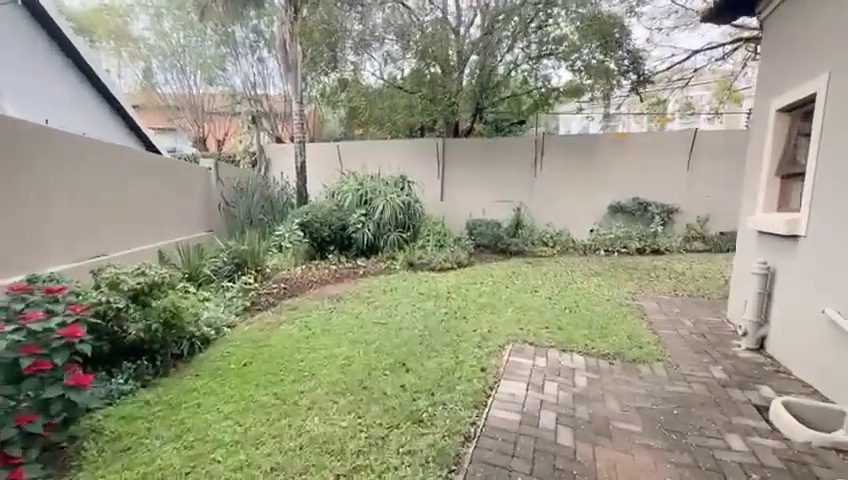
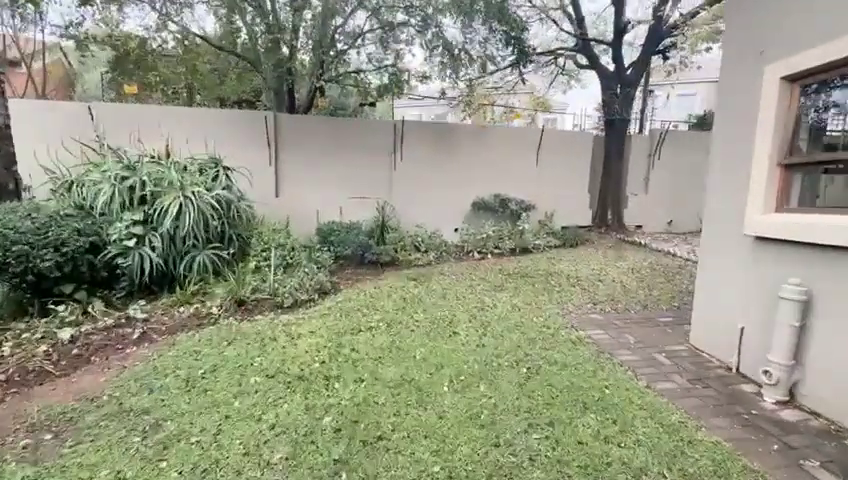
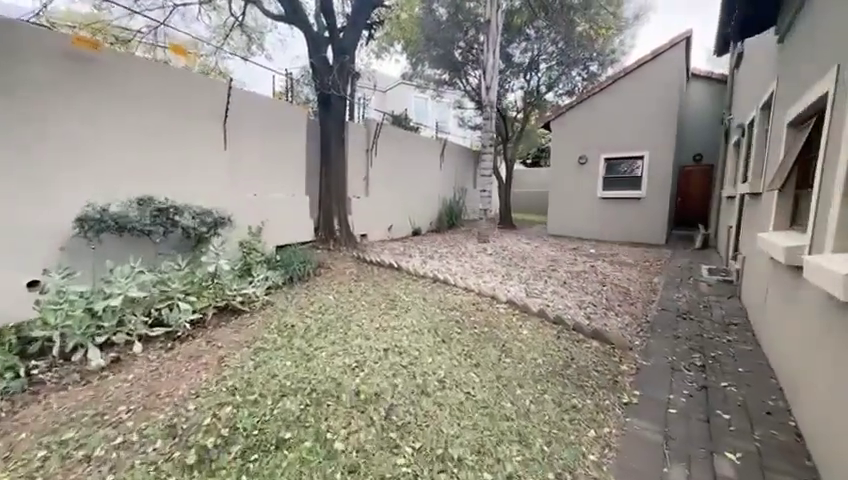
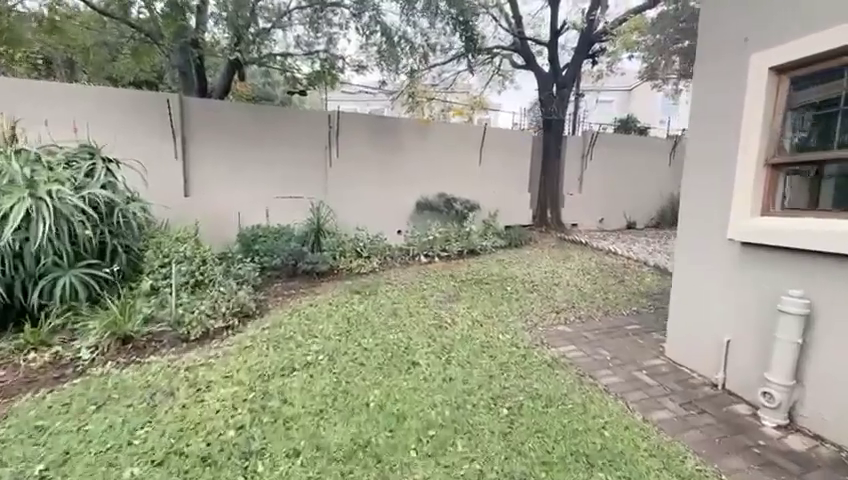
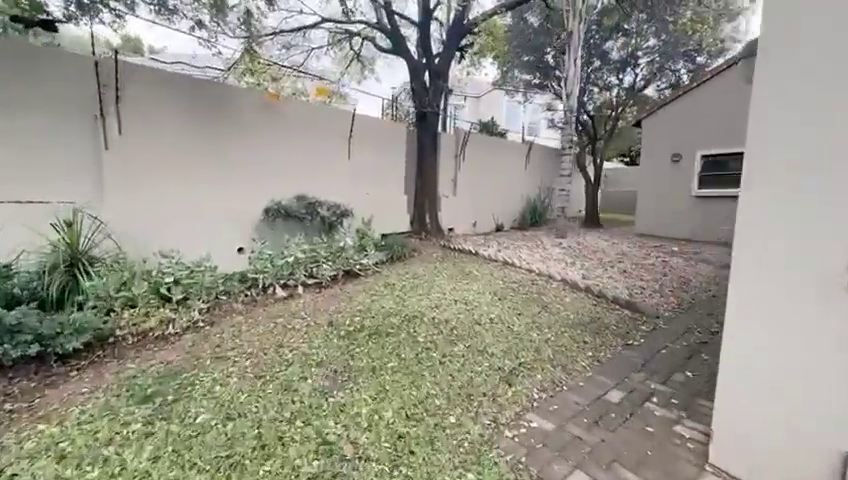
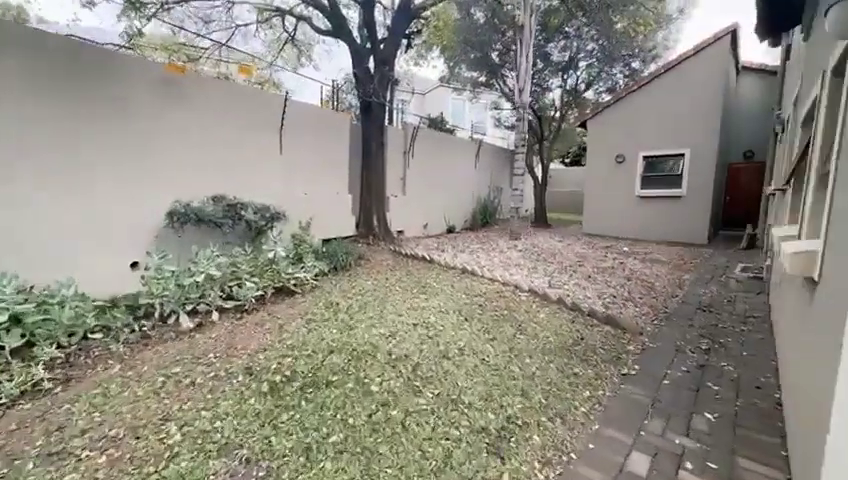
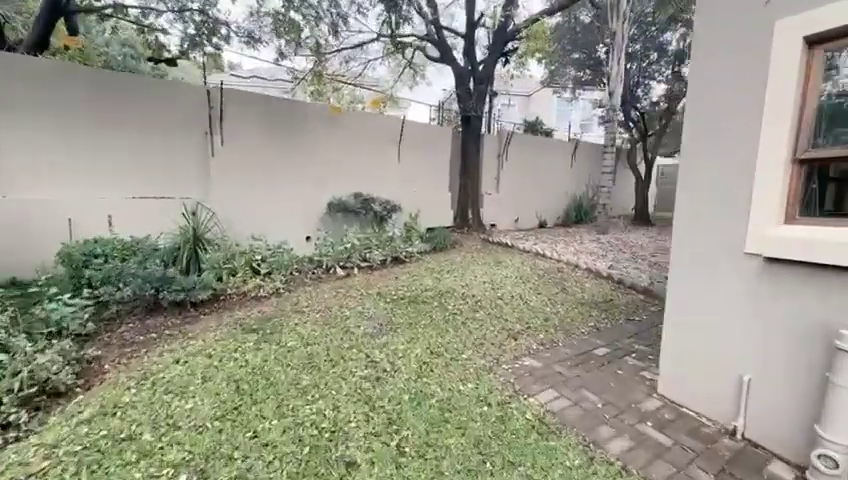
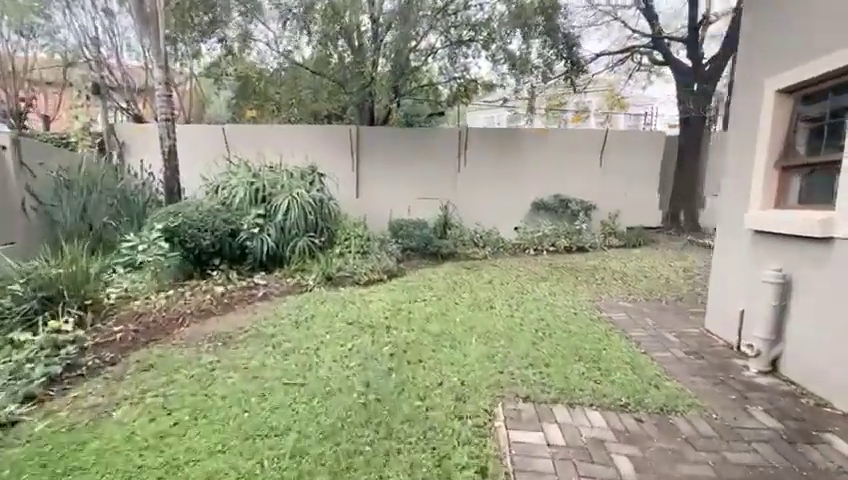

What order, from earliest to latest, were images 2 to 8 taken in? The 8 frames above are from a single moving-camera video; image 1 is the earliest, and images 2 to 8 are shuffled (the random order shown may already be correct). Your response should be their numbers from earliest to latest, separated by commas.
8, 2, 4, 7, 5, 6, 3
